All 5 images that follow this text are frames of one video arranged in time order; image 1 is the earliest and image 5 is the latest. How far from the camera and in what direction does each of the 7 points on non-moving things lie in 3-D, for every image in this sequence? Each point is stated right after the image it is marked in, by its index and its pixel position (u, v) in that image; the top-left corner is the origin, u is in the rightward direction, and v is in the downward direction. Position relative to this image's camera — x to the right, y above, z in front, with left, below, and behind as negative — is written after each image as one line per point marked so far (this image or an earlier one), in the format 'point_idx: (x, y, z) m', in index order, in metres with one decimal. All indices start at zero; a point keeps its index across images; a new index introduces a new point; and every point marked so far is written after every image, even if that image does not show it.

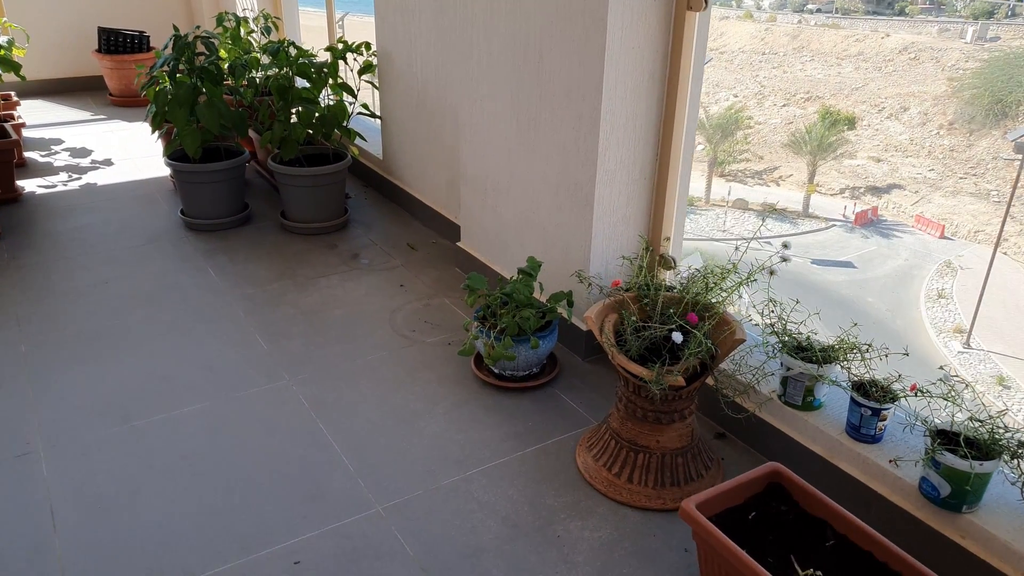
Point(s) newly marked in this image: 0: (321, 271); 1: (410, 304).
0: (-0.8, +0.1, +3.2) m
1: (-0.4, -0.1, +2.9) m
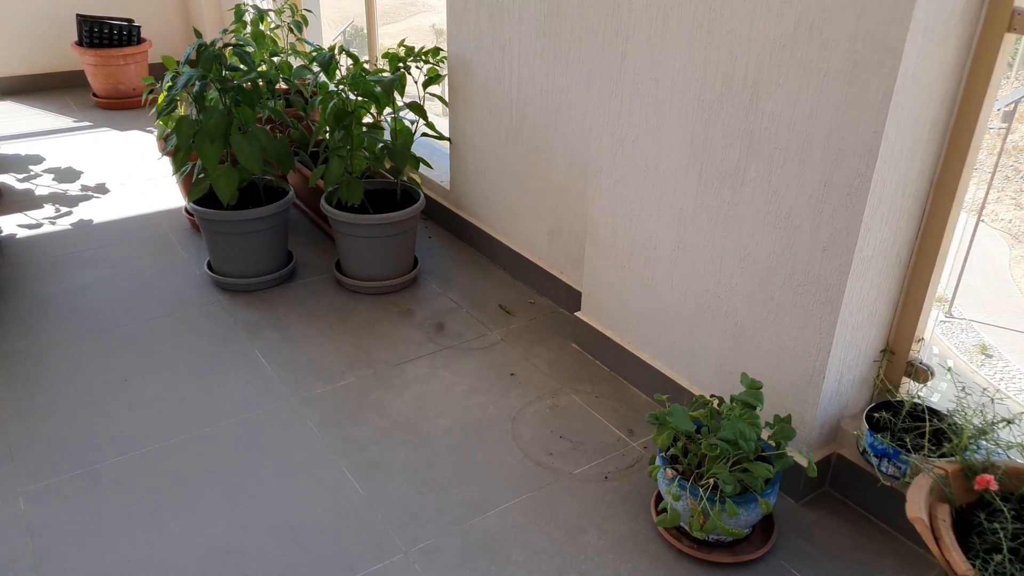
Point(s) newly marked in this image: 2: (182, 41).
0: (-0.4, -0.2, +2.4) m
1: (+0.1, -0.3, +2.2) m
2: (-2.5, +1.9, +5.6) m
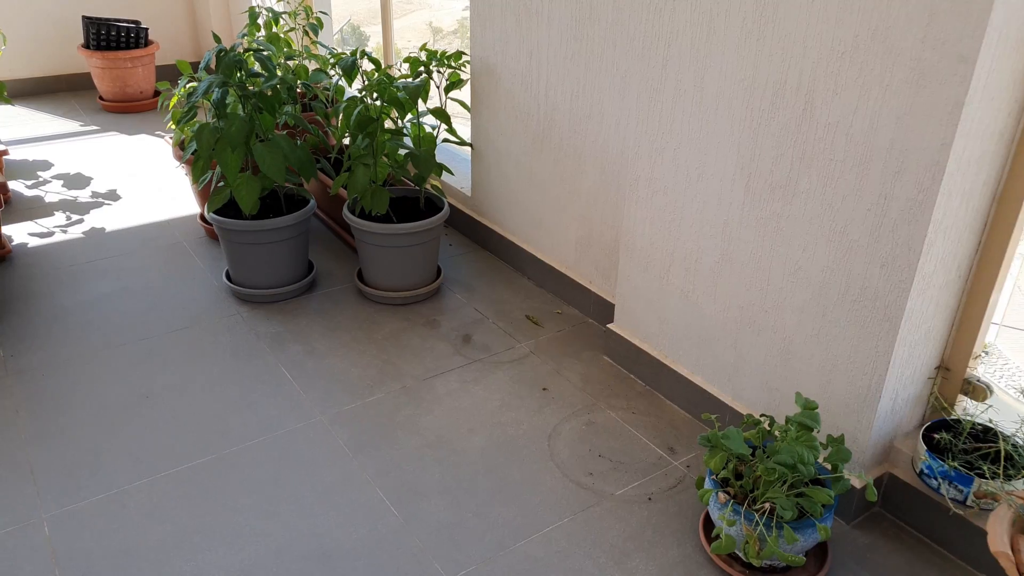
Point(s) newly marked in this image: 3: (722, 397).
0: (-0.3, -0.3, +2.4) m
1: (+0.2, -0.4, +2.2) m
2: (-2.4, +1.8, +5.5) m
3: (+0.6, -0.3, +2.1) m
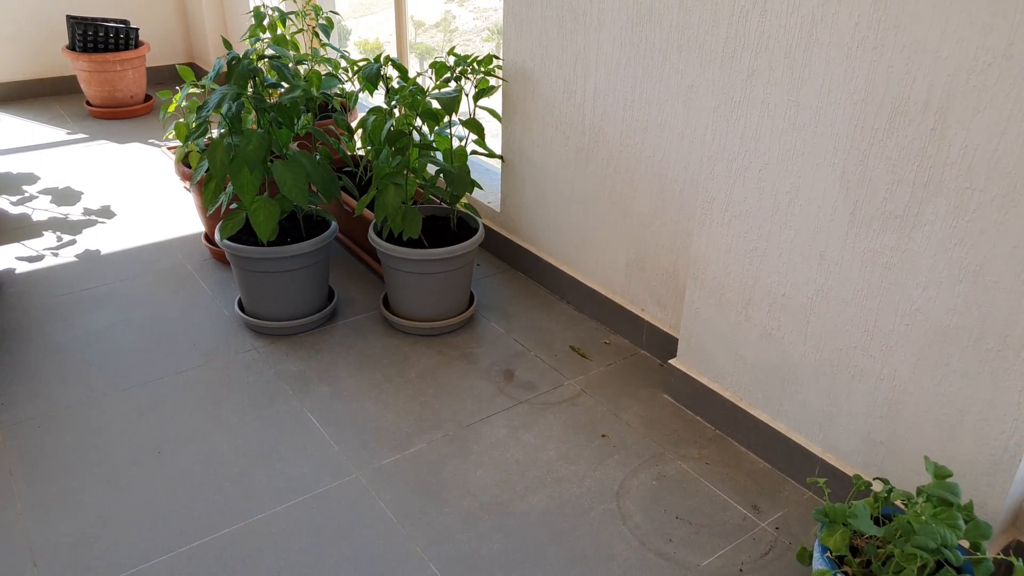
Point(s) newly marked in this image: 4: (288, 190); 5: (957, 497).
0: (-0.1, -0.4, +2.1) m
1: (+0.3, -0.5, +1.9) m
2: (-2.4, +1.7, +5.2) m
3: (+0.7, -0.4, +1.8) m
4: (-0.7, +0.3, +2.2) m
5: (+0.8, -0.4, +1.4) m
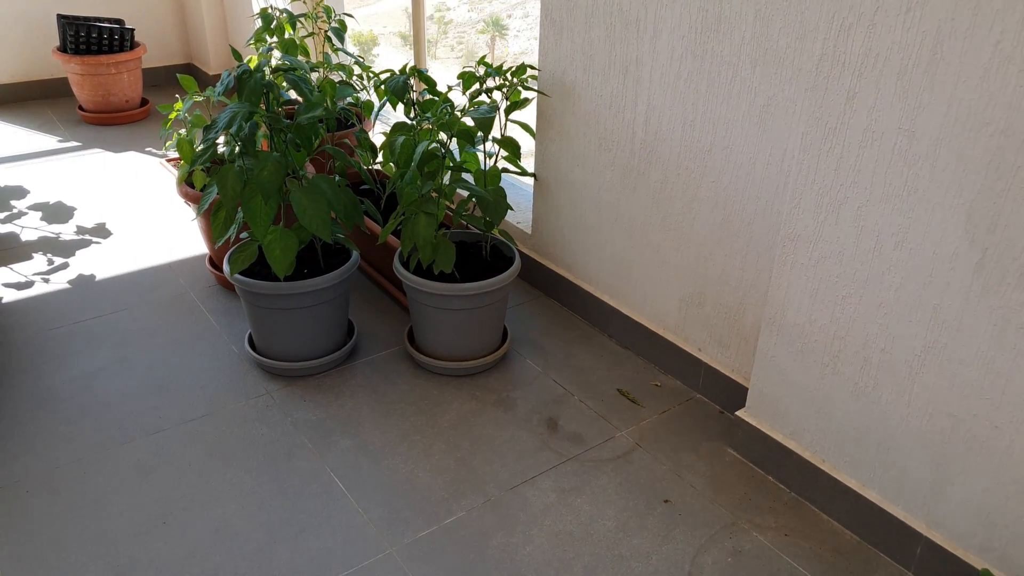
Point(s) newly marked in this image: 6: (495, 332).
0: (0.0, -0.5, +1.9) m
1: (+0.4, -0.6, +1.7) m
2: (-2.3, +1.7, +5.0) m
3: (+0.9, -0.5, +1.6) m
4: (-0.5, +0.2, +1.9) m
5: (+1.0, -0.5, +1.2) m
6: (0.0, -0.1, +2.2) m
